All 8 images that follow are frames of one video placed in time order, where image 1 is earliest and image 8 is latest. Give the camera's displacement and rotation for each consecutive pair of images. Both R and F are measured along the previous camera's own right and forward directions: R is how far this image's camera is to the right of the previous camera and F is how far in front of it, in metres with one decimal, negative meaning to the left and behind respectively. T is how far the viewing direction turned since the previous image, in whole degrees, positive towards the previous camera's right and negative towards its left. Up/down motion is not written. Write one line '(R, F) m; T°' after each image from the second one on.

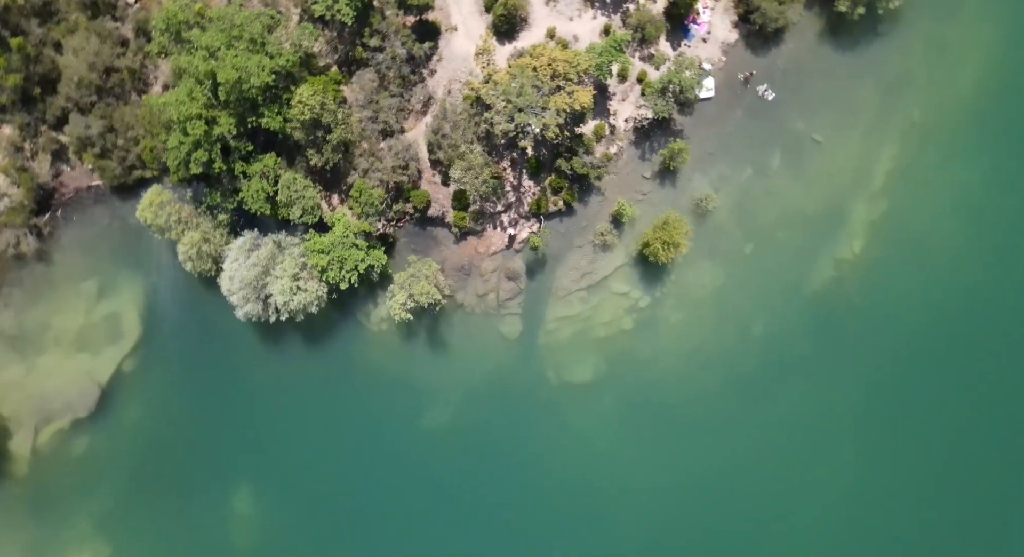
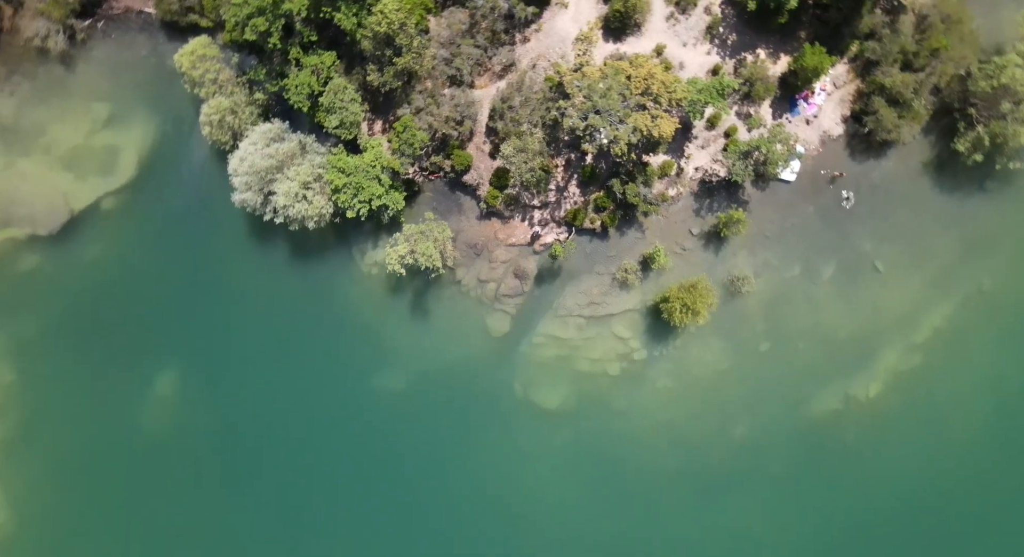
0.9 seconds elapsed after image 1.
(+0.5, +4.7) m; -1°
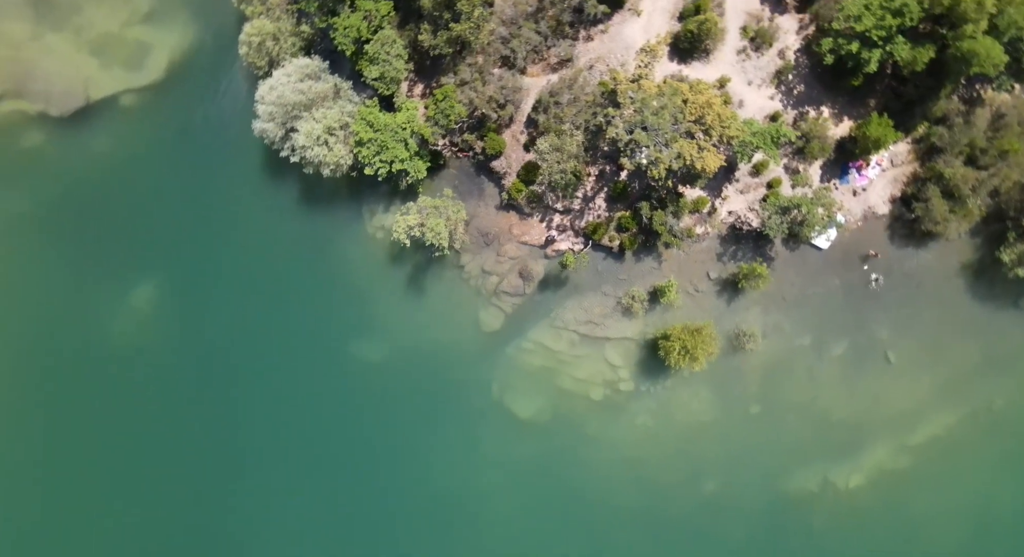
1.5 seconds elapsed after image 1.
(+0.3, +2.8) m; 0°
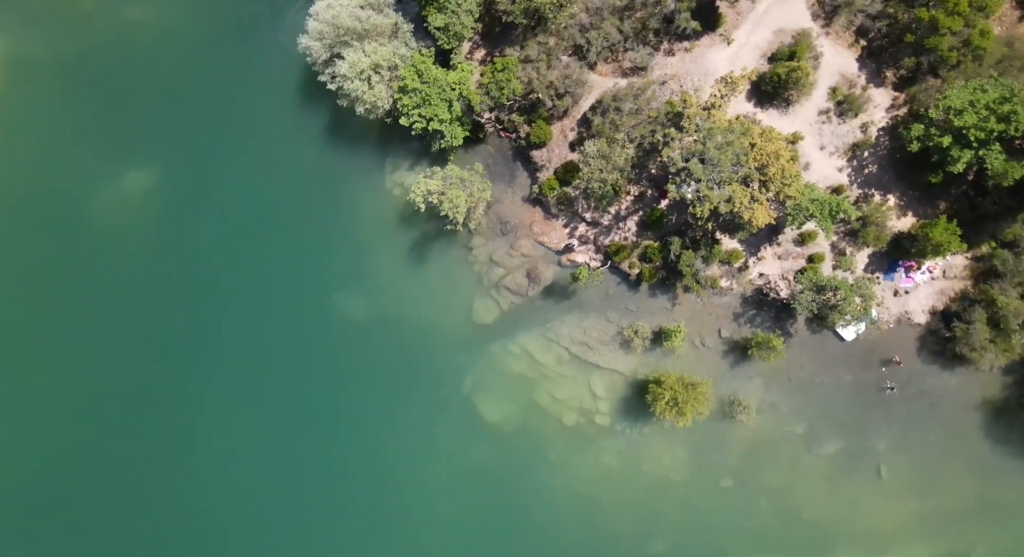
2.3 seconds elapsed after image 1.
(+0.1, +4.3) m; 0°
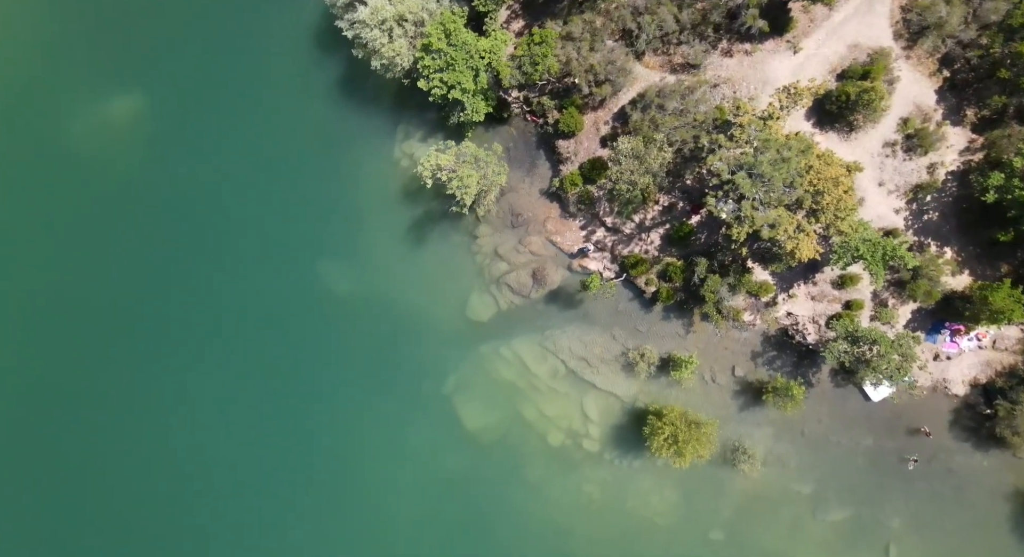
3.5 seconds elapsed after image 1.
(+0.2, +6.4) m; 0°
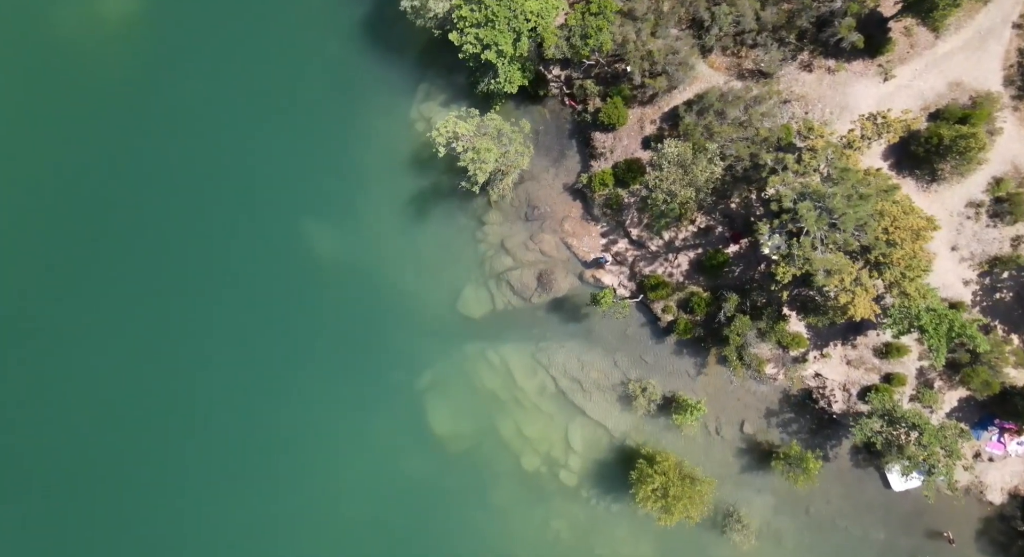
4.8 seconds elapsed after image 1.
(+0.2, +7.2) m; 0°
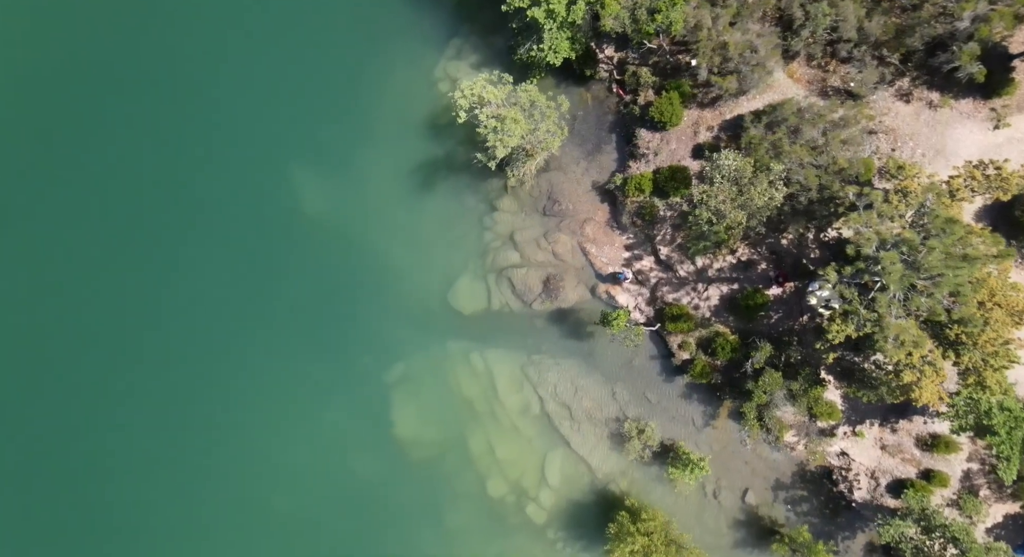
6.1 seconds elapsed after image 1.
(+0.1, +7.3) m; 0°
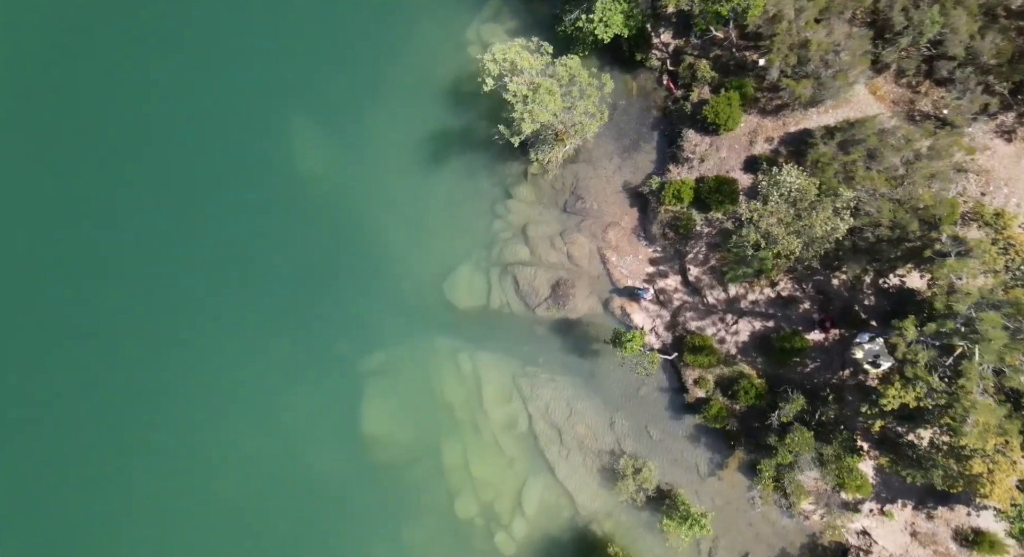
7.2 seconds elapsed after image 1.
(-0.1, +5.8) m; 0°
